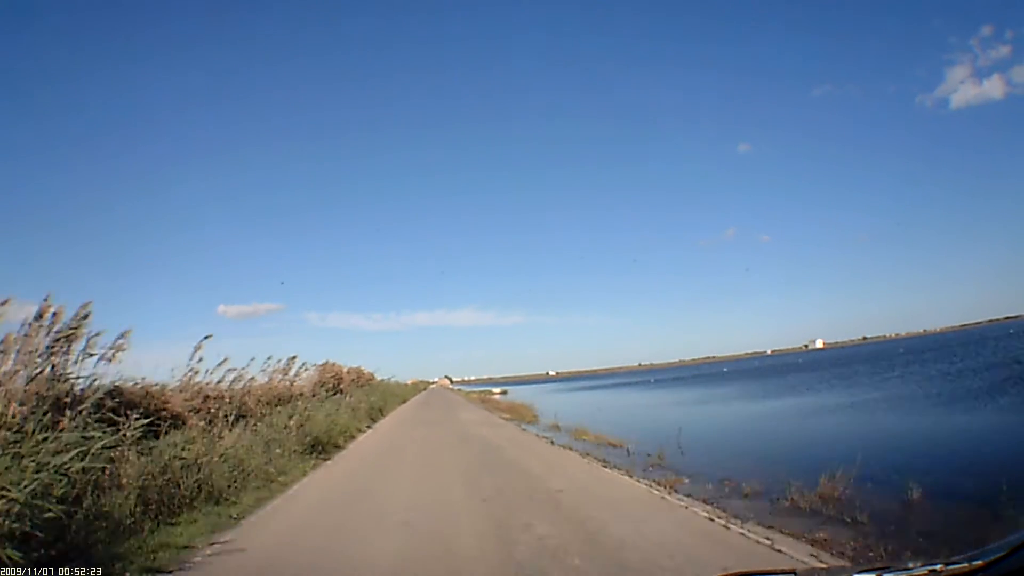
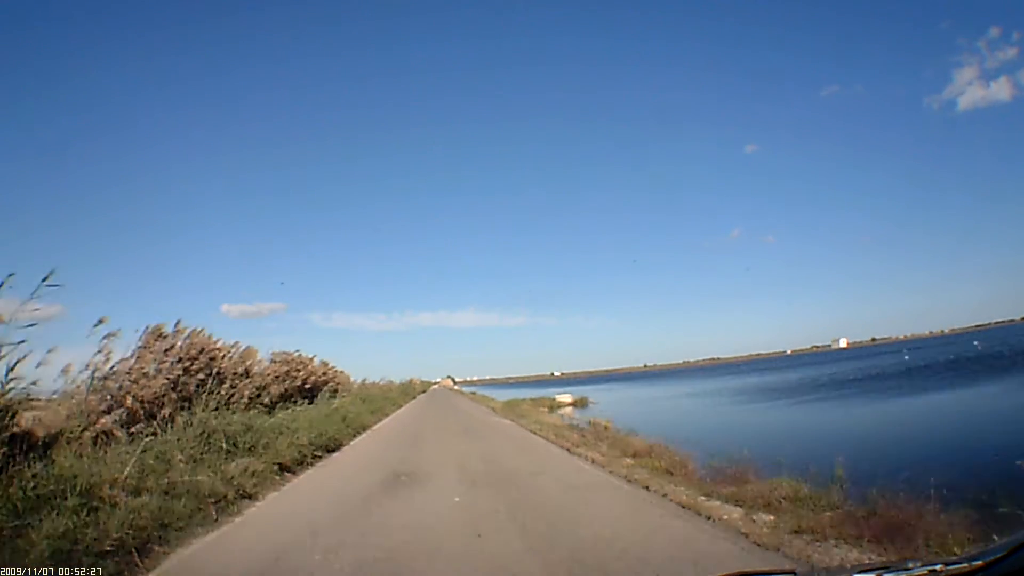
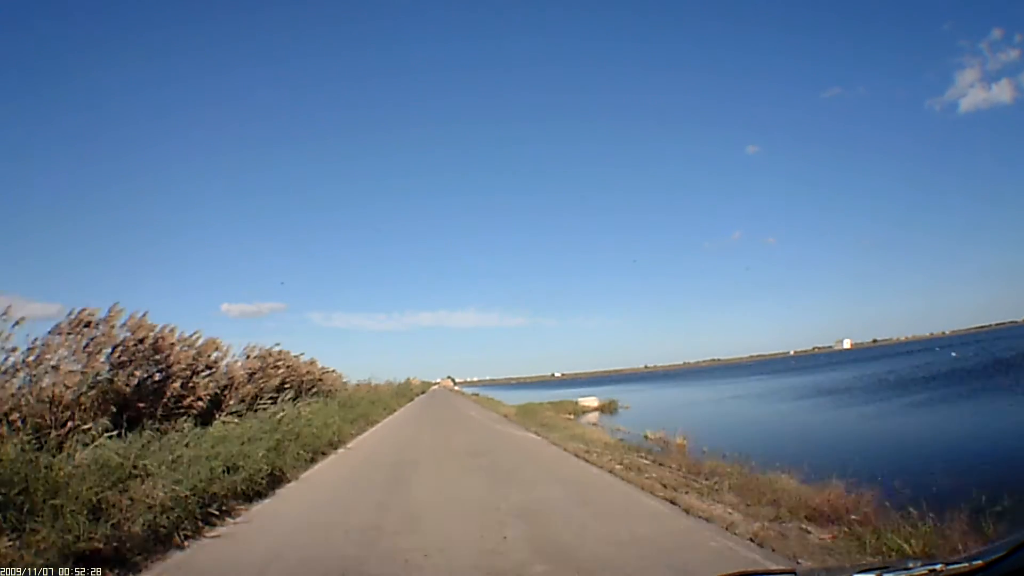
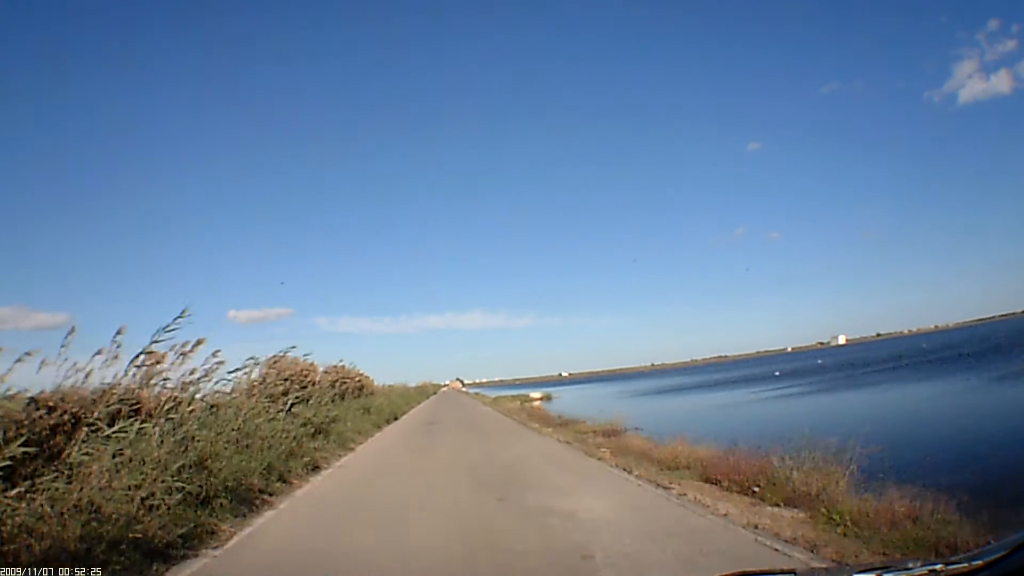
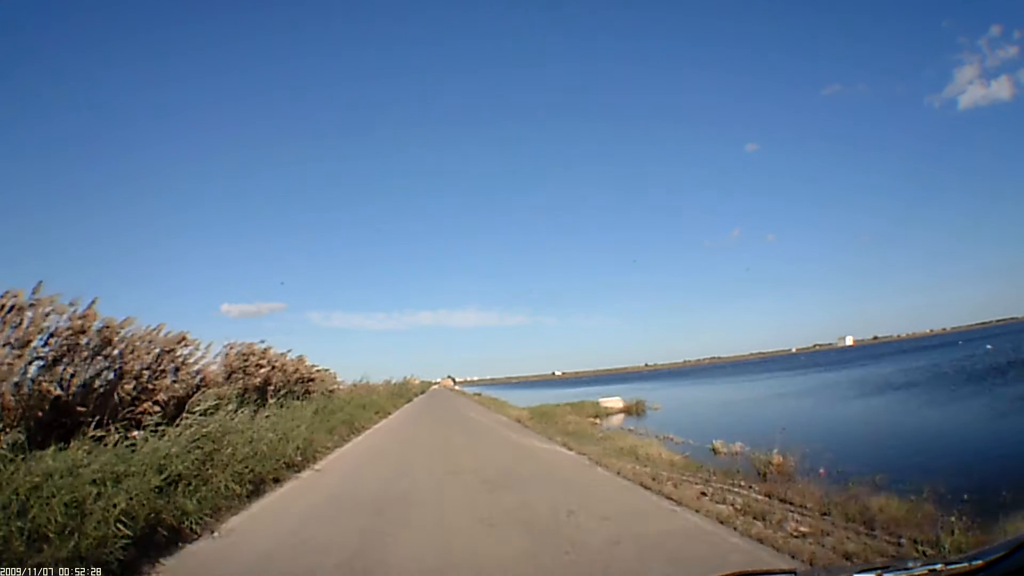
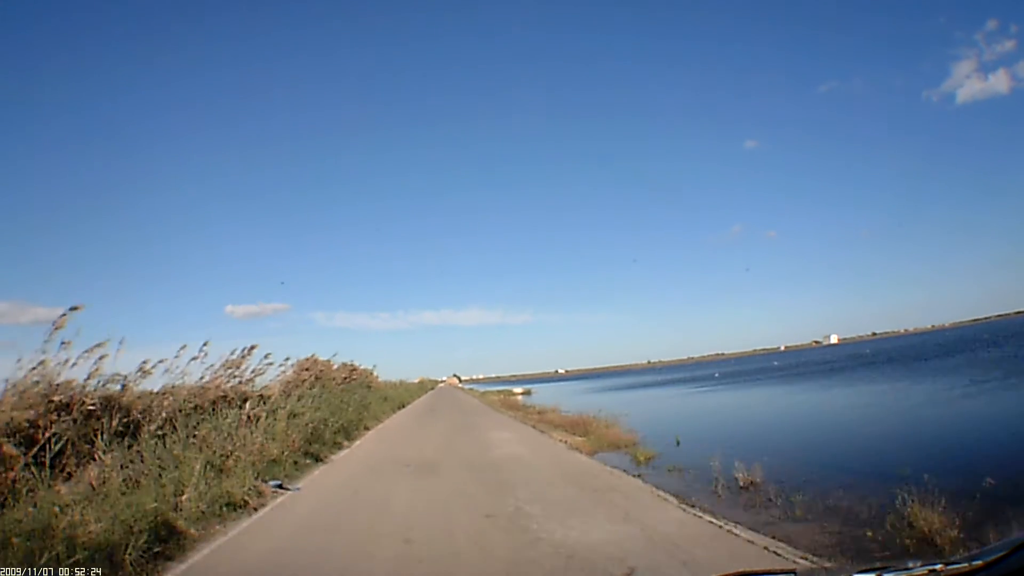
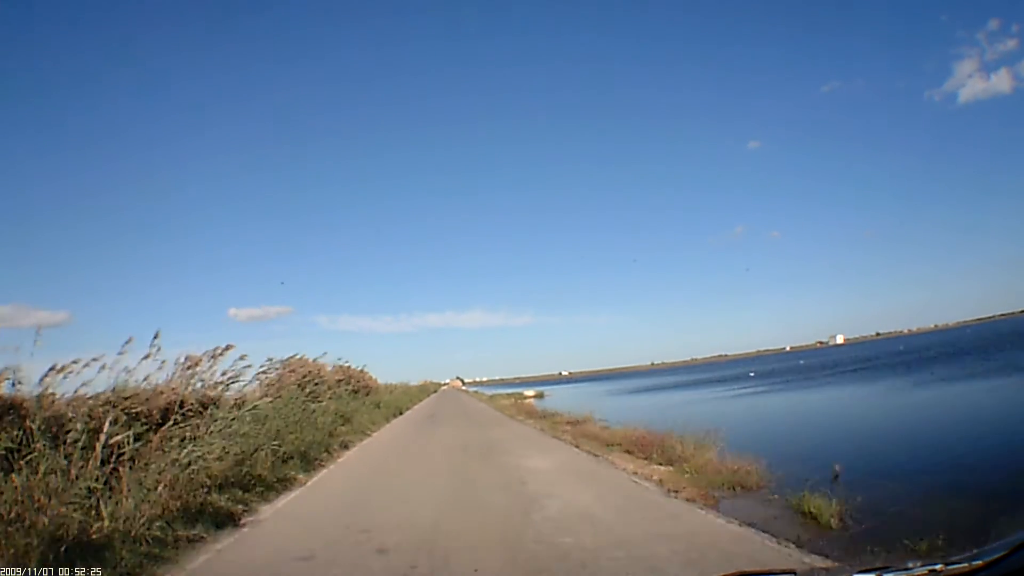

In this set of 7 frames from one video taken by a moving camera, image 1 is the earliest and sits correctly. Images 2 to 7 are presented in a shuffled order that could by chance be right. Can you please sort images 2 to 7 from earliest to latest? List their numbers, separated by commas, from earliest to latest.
6, 7, 4, 2, 3, 5
